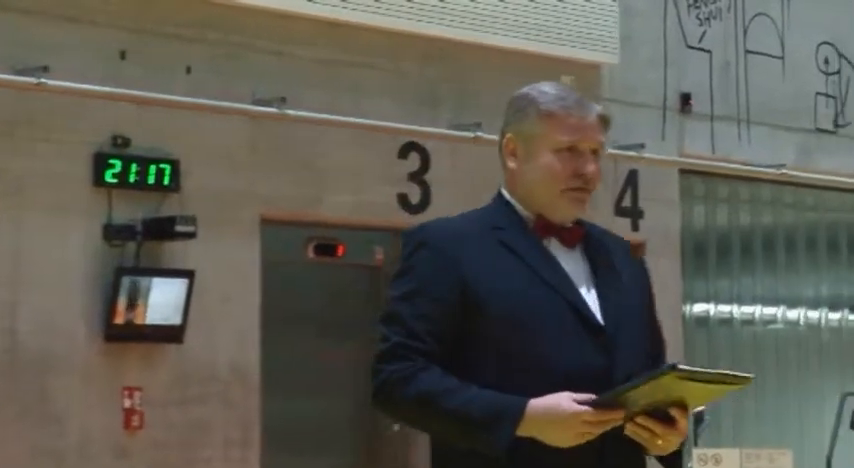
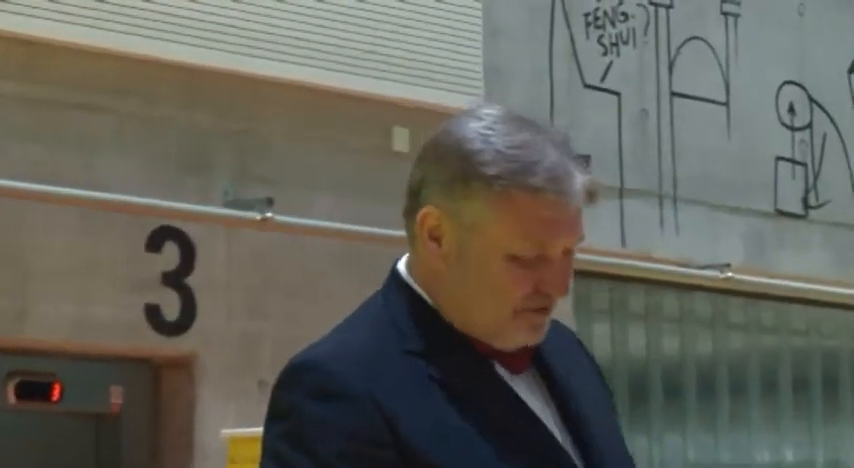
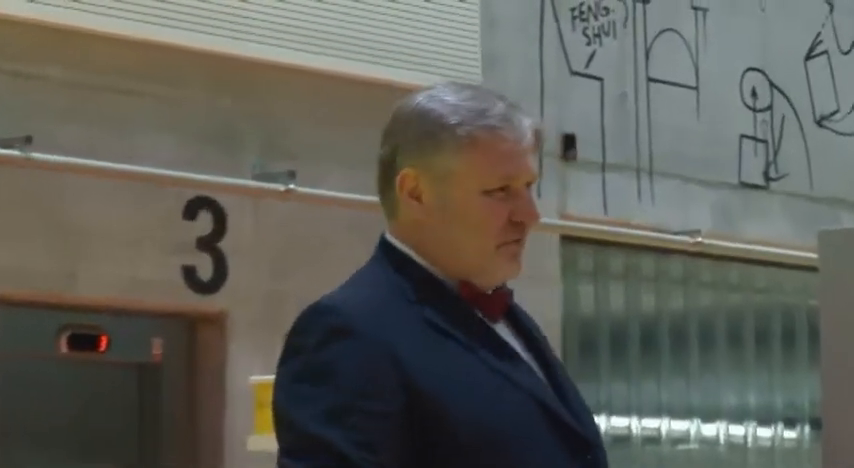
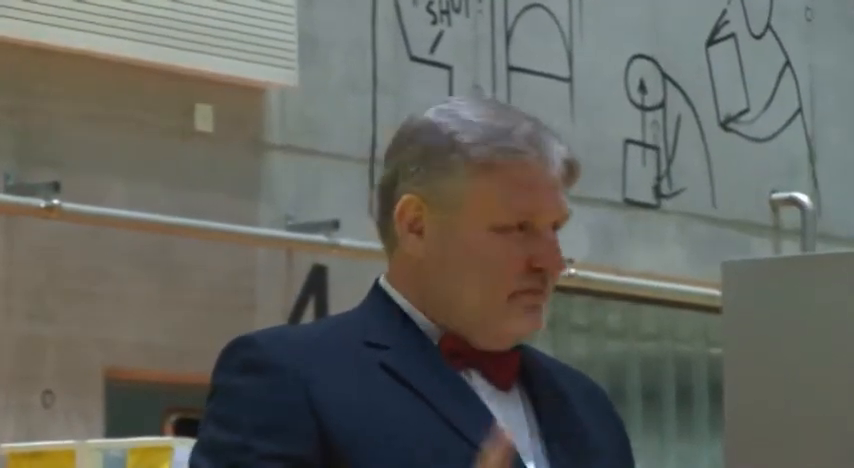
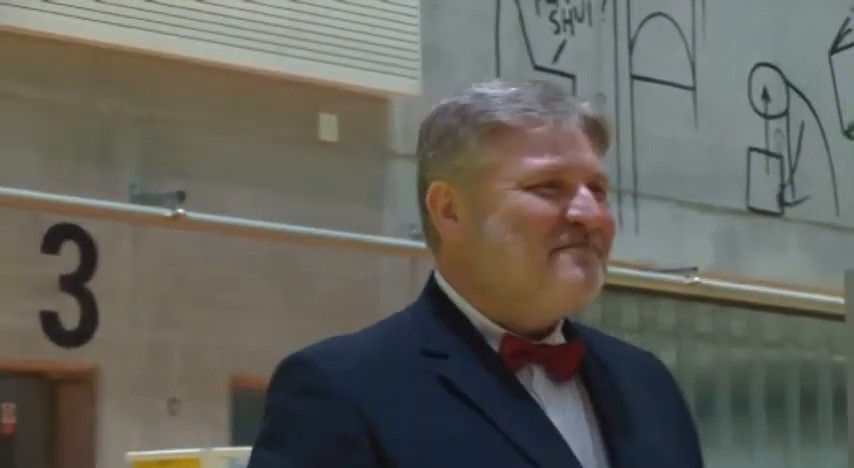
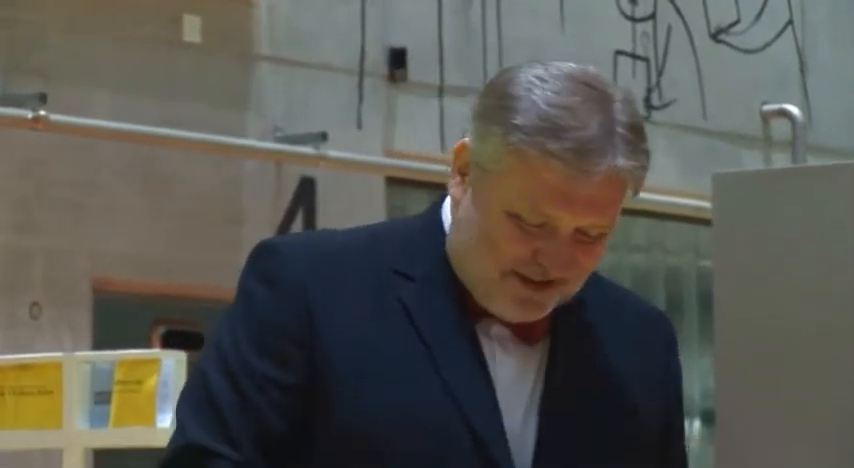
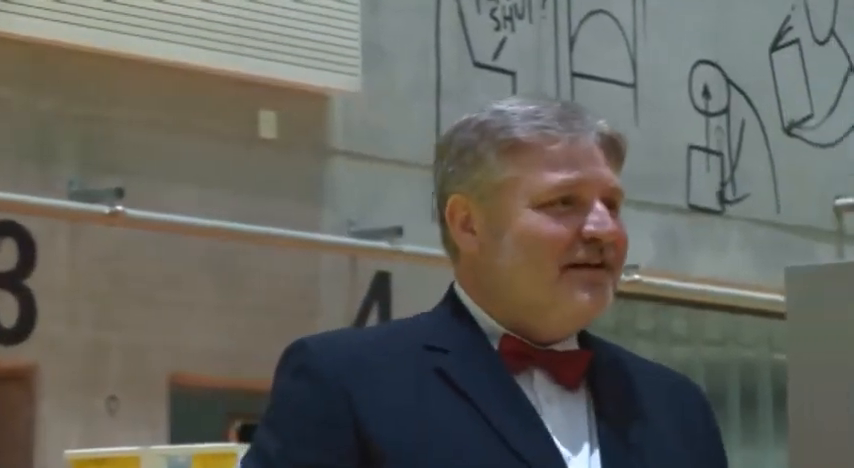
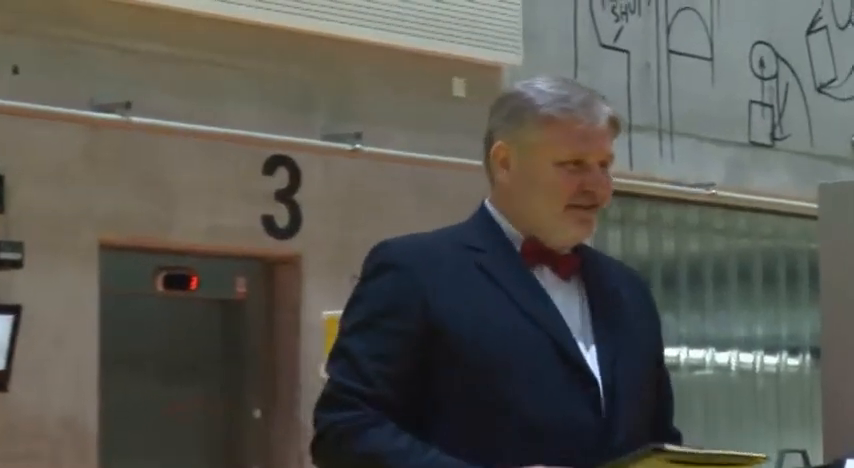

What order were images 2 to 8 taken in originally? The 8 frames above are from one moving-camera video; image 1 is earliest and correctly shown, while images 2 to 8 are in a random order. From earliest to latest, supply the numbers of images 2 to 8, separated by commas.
8, 3, 2, 5, 7, 4, 6
